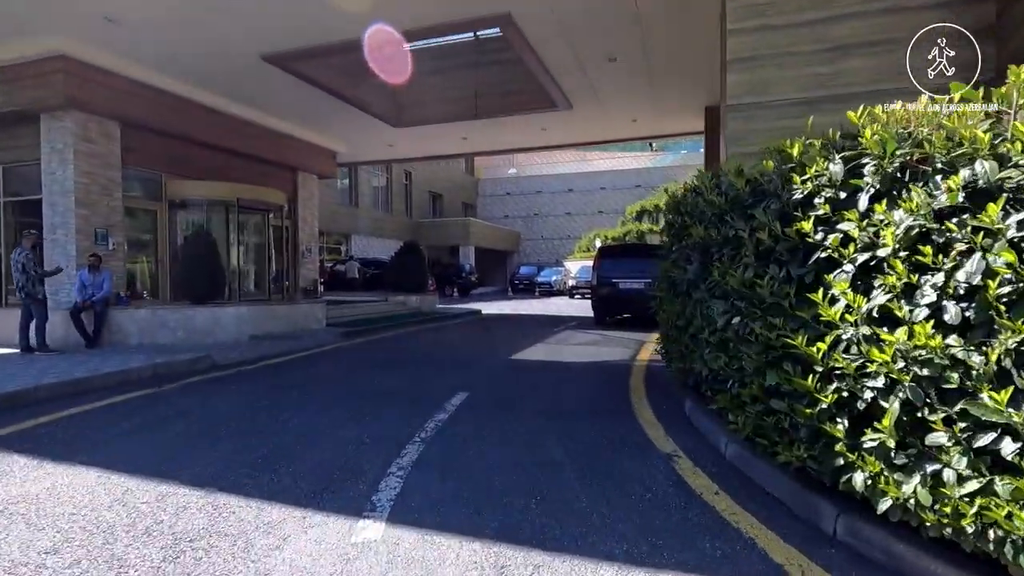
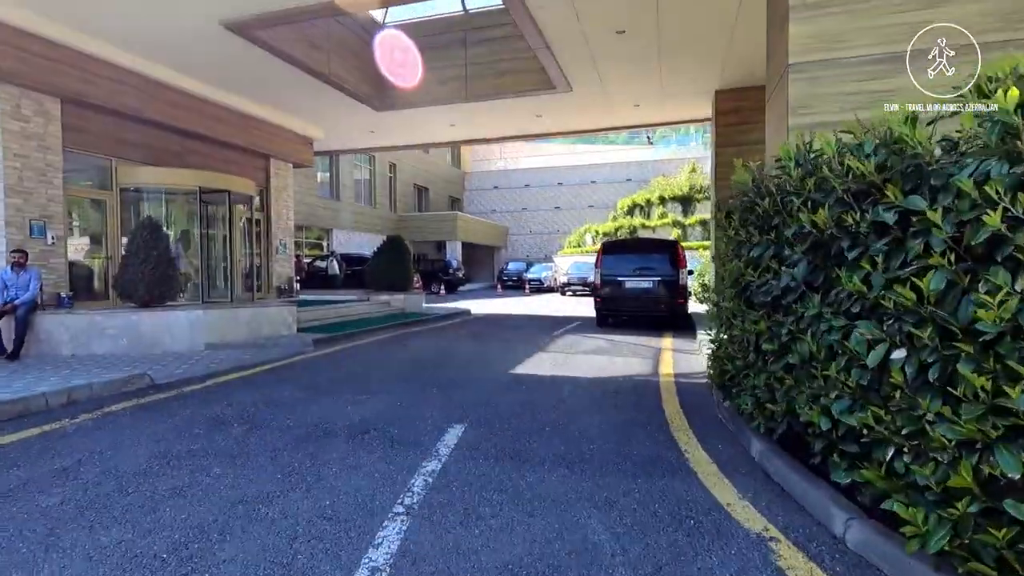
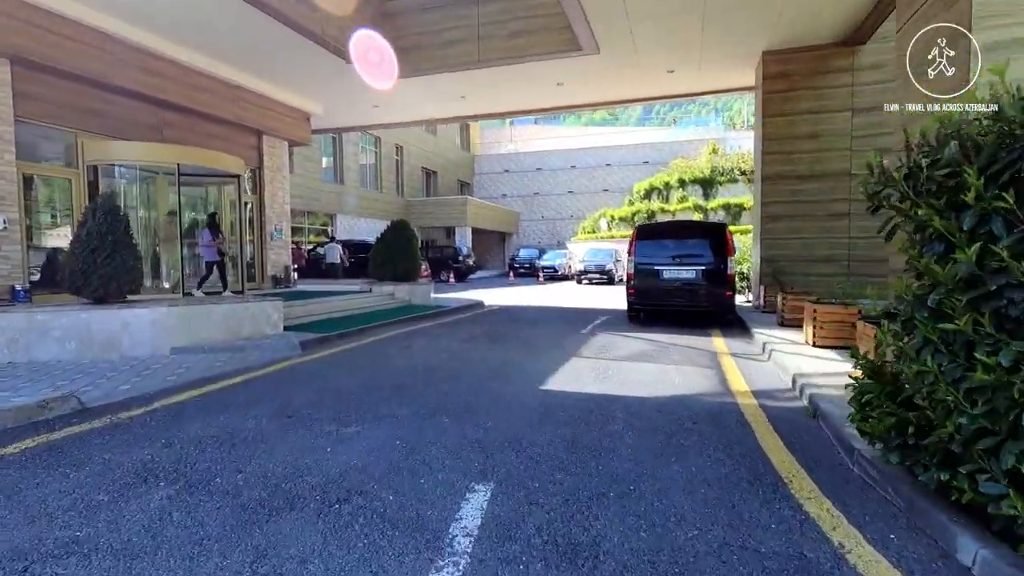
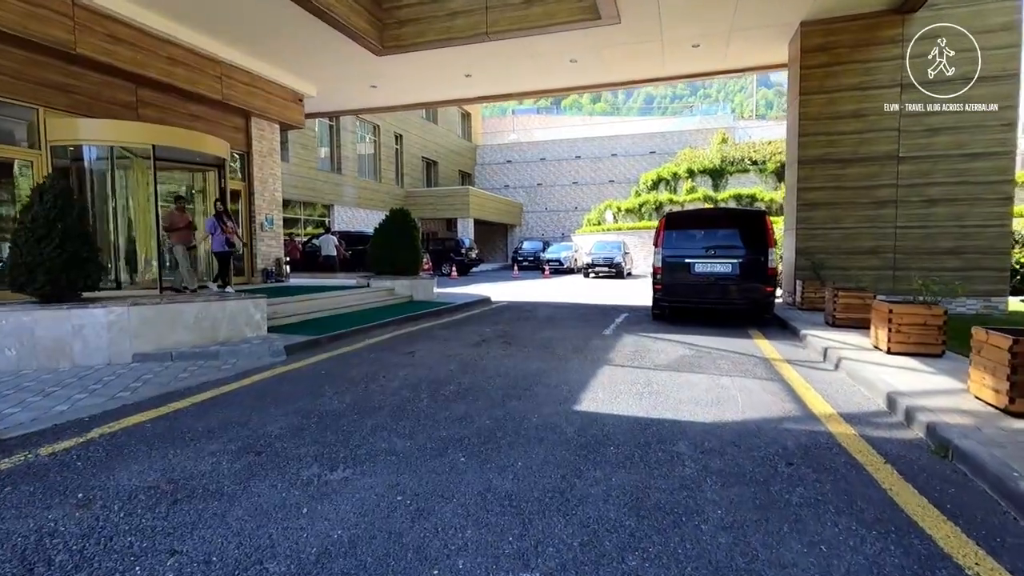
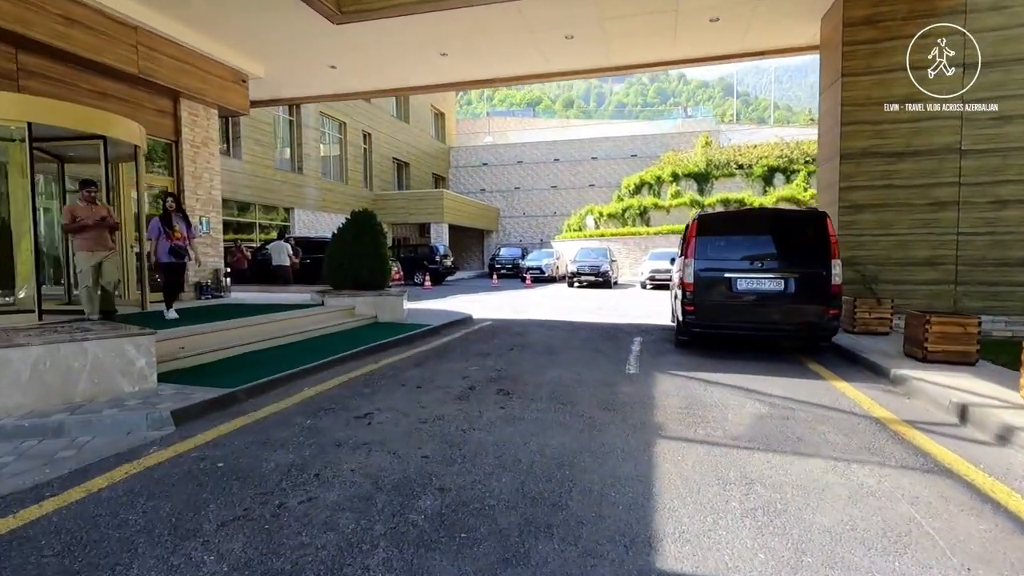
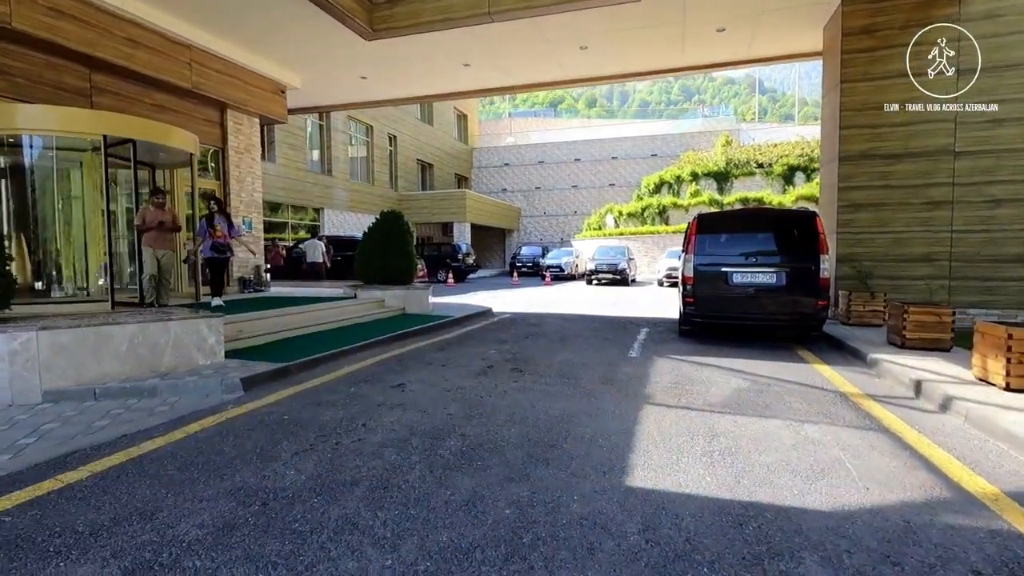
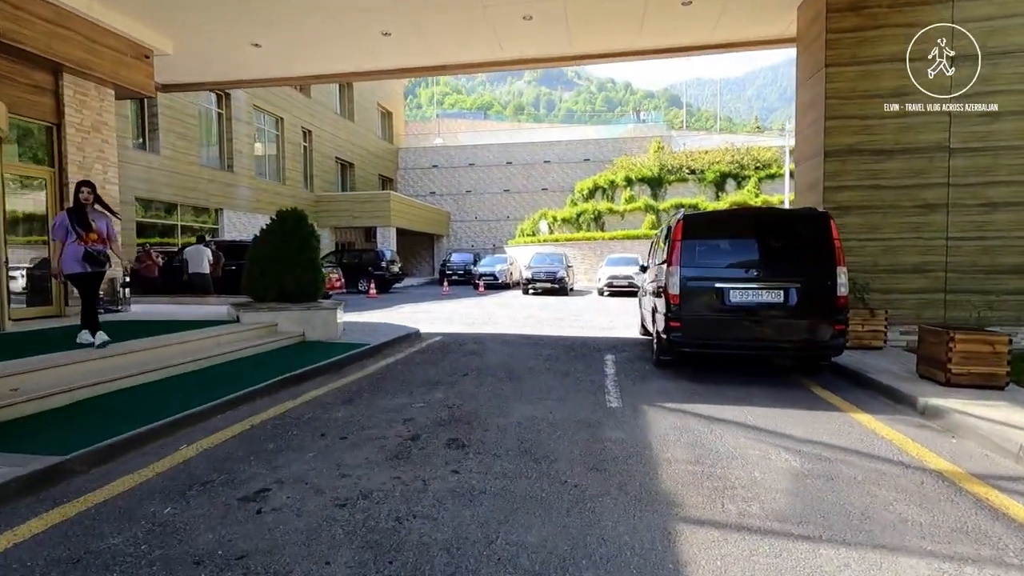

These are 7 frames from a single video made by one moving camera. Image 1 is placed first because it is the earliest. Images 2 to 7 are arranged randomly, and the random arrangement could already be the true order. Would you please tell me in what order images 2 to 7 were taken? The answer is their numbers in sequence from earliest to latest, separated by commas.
2, 3, 4, 6, 5, 7
